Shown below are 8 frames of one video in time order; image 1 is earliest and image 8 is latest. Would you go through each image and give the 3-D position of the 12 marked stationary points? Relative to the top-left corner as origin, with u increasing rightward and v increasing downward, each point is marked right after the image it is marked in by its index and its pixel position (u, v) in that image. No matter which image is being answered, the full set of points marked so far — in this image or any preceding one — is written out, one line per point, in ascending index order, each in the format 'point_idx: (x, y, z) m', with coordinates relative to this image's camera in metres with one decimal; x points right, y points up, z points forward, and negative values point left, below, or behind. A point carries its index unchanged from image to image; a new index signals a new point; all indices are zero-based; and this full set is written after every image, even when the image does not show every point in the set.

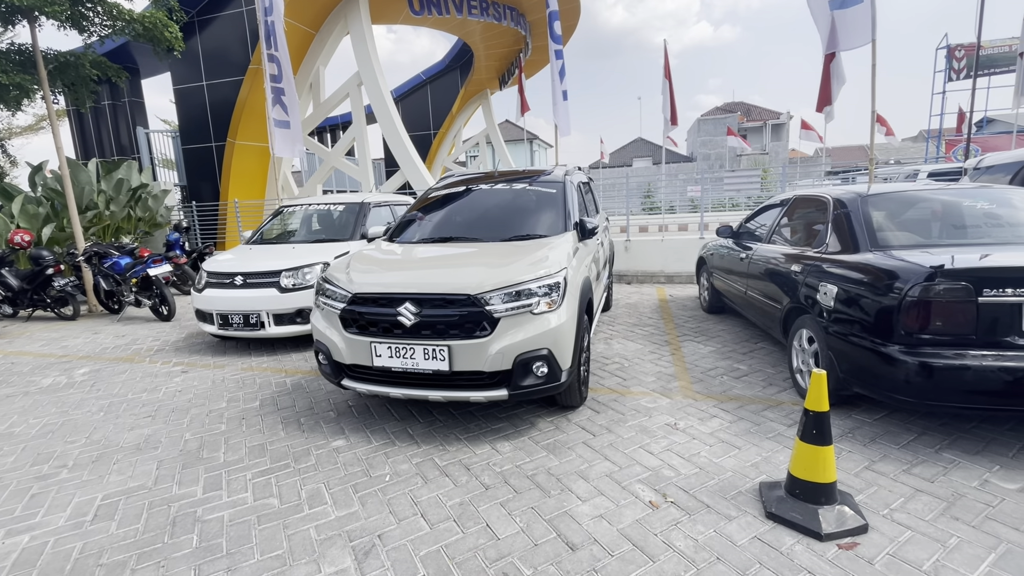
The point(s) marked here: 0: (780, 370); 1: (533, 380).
0: (+2.4, -0.7, +4.2) m
1: (+0.1, -0.6, +3.0) m
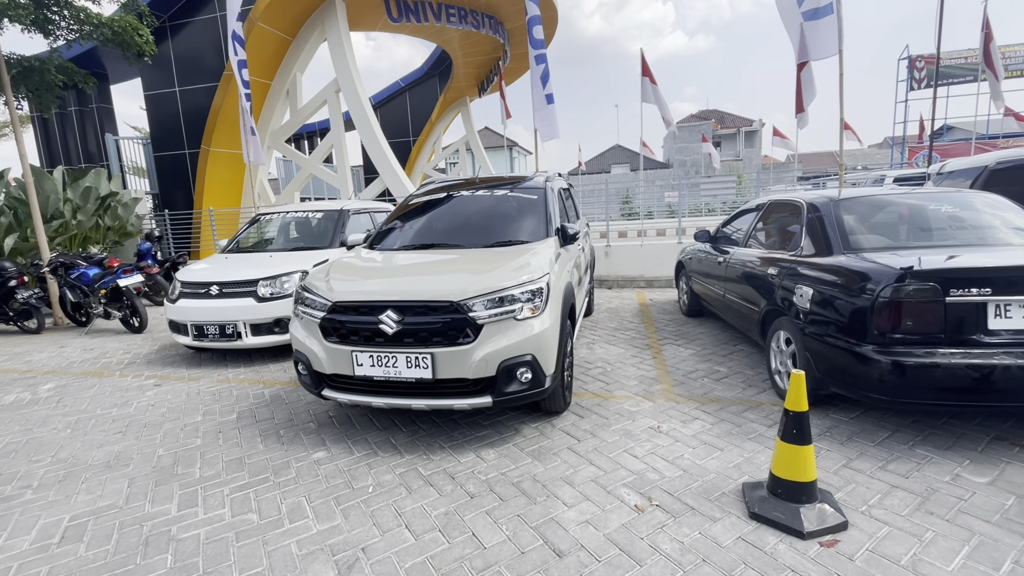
0: (+2.3, -0.8, +4.3) m
1: (0.0, -0.6, +3.0) m
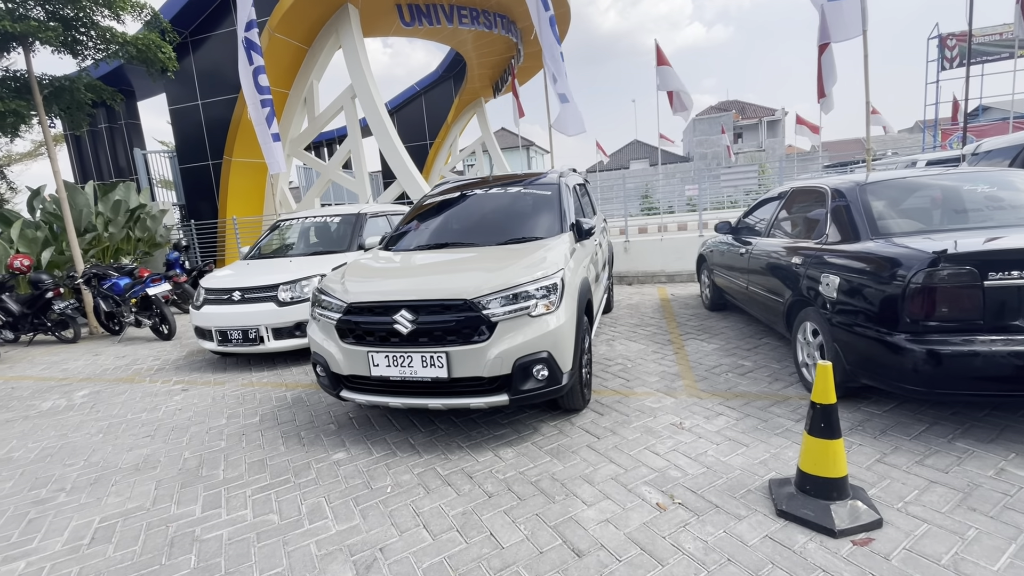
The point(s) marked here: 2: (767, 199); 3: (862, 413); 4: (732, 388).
0: (+2.4, -0.7, +4.2) m
1: (+0.1, -0.6, +3.0) m
2: (+2.8, +1.0, +5.1) m
3: (+2.3, -0.8, +3.2) m
4: (+1.8, -0.8, +3.8) m
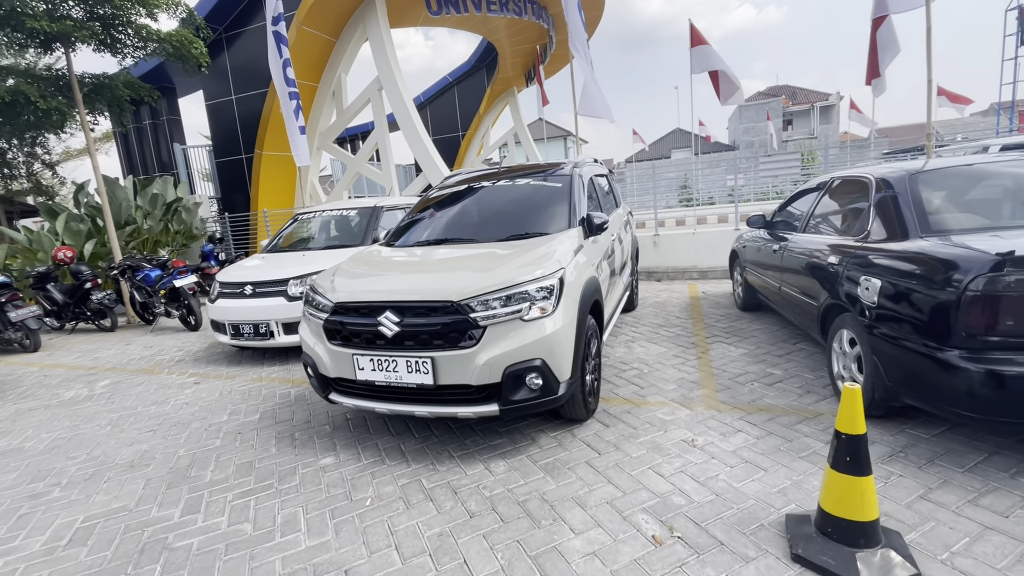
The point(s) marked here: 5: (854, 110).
0: (+2.5, -0.7, +3.8) m
1: (+0.1, -0.6, +2.7) m
2: (+2.9, +1.0, +4.7) m
3: (+2.3, -0.9, +2.8) m
4: (+1.8, -0.8, +3.4) m
5: (+13.9, +7.2, +19.4) m
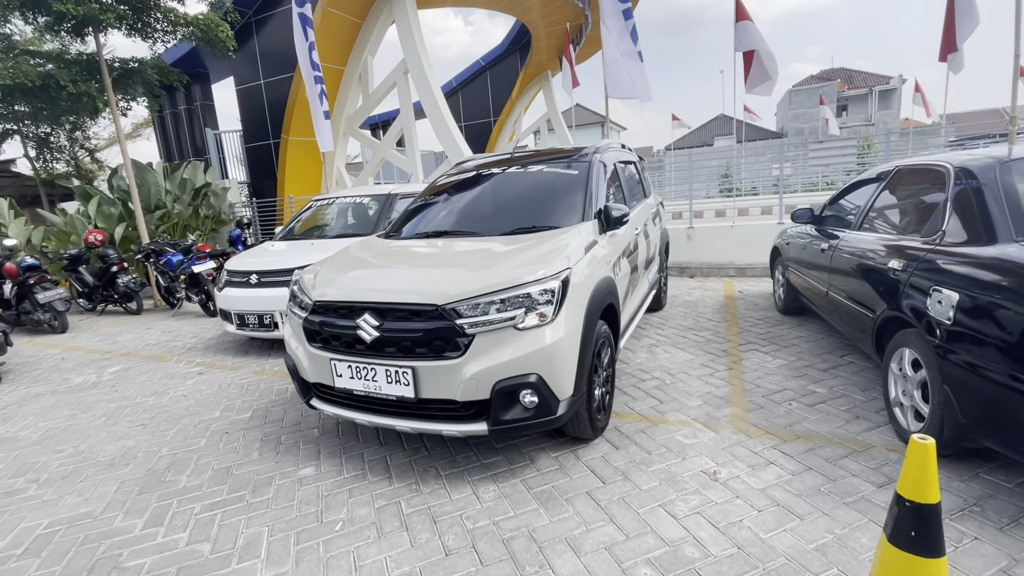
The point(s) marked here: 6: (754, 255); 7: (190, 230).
0: (+2.5, -0.7, +3.2) m
1: (0.0, -0.6, +2.4) m
2: (+3.0, +0.9, +4.1) m
3: (+2.2, -0.9, +2.3) m
4: (+1.8, -0.9, +3.0) m
5: (+15.2, +7.3, +17.8) m
6: (+3.8, +0.5, +7.4) m
7: (-6.9, +1.2, +10.1) m
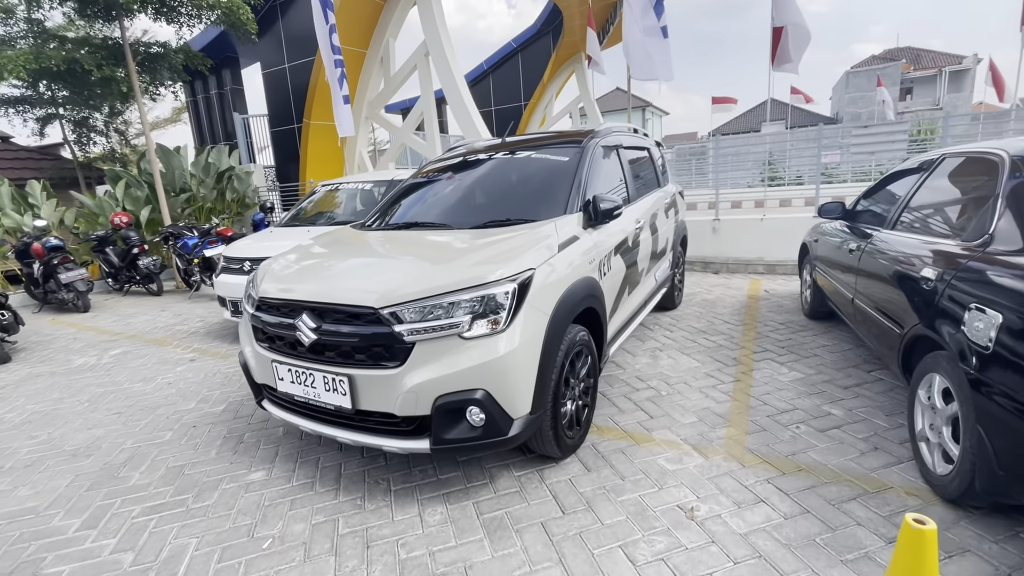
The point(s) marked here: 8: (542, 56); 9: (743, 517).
0: (+2.3, -0.8, +2.8) m
1: (-0.2, -0.6, +2.1) m
2: (+2.9, +0.9, +3.5) m
3: (+2.0, -1.0, +1.8) m
4: (+1.5, -0.9, +2.6) m
5: (+16.3, +7.2, +16.1) m
6: (+3.9, +0.5, +6.8) m
7: (-6.5, +1.6, +10.3) m
8: (+1.3, +9.6, +19.5) m
9: (+1.0, -1.0, +2.1) m
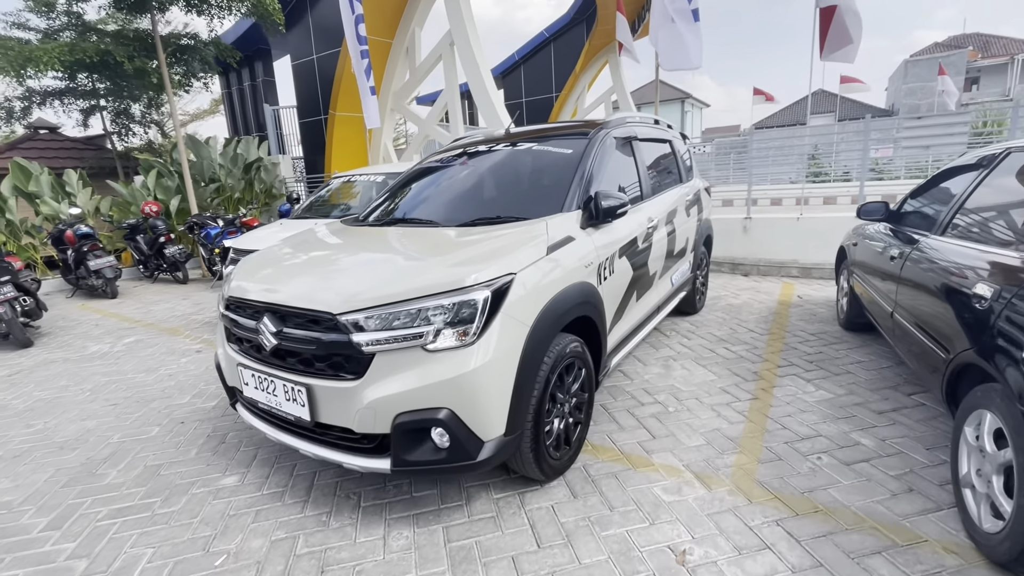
0: (+2.2, -0.9, +2.4) m
1: (-0.3, -0.7, +1.9) m
2: (+2.9, +0.8, +3.1) m
3: (+1.8, -1.1, +1.5) m
4: (+1.4, -1.0, +2.3) m
5: (+17.3, +7.0, +14.6) m
6: (+4.2, +0.5, +6.3) m
7: (-6.0, +1.9, +10.5) m
8: (+2.6, +9.7, +19.0) m
9: (+0.9, -1.1, +1.9) m
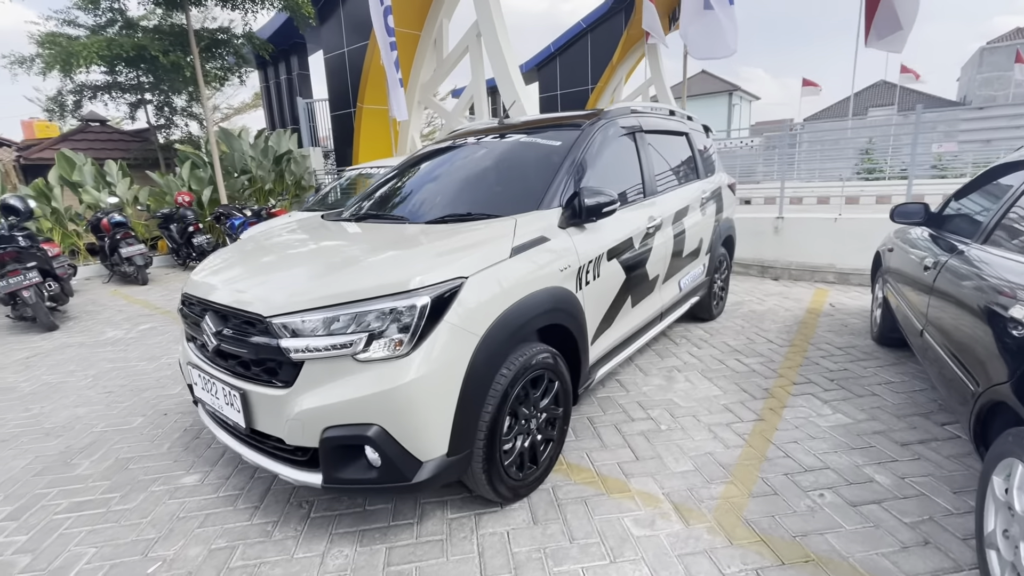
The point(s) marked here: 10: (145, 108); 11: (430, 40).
0: (+2.0, -1.0, +2.1) m
1: (-0.6, -0.7, +1.8) m
2: (+2.8, +0.7, +2.7) m
3: (+1.5, -1.2, +1.2) m
4: (+1.2, -1.0, +2.0) m
5: (+18.2, +6.6, +12.9) m
6: (+4.3, +0.4, +5.8) m
7: (-5.4, +2.1, +10.7) m
8: (+4.0, +9.8, +18.5) m
9: (+0.7, -1.1, +1.6) m
10: (-9.2, +4.5, +11.9) m
11: (-1.9, +5.9, +11.2) m
